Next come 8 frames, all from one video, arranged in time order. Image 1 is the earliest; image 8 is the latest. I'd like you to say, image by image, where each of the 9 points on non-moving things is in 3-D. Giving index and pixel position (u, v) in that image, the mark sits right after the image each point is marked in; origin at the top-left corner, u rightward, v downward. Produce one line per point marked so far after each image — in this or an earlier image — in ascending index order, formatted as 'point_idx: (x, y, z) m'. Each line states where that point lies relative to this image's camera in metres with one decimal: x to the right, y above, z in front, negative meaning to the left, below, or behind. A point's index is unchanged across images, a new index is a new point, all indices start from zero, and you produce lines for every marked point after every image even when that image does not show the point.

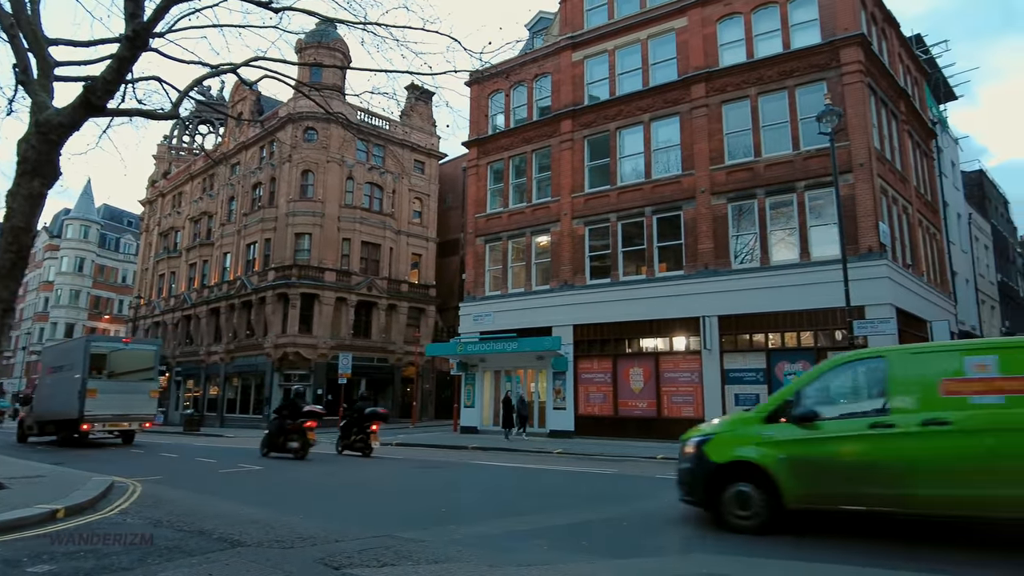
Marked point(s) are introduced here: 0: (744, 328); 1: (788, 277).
0: (+6.9, -1.2, +19.8) m
1: (+8.0, +0.3, +19.2) m
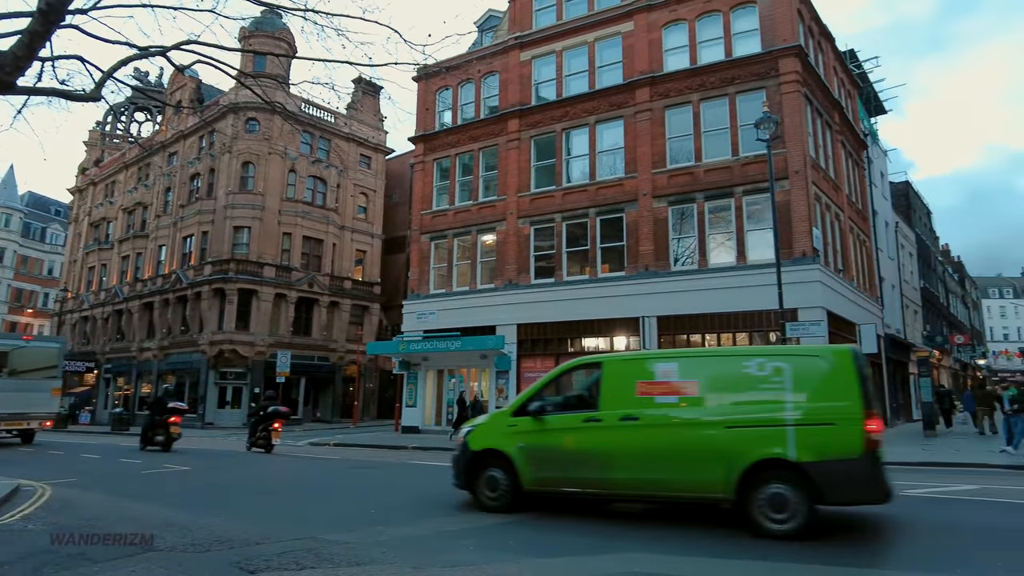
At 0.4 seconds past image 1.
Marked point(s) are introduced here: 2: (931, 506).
0: (+5.2, -1.3, +20.2) m
1: (+6.4, +0.2, +19.7) m
2: (+4.9, -2.5, +7.7) m
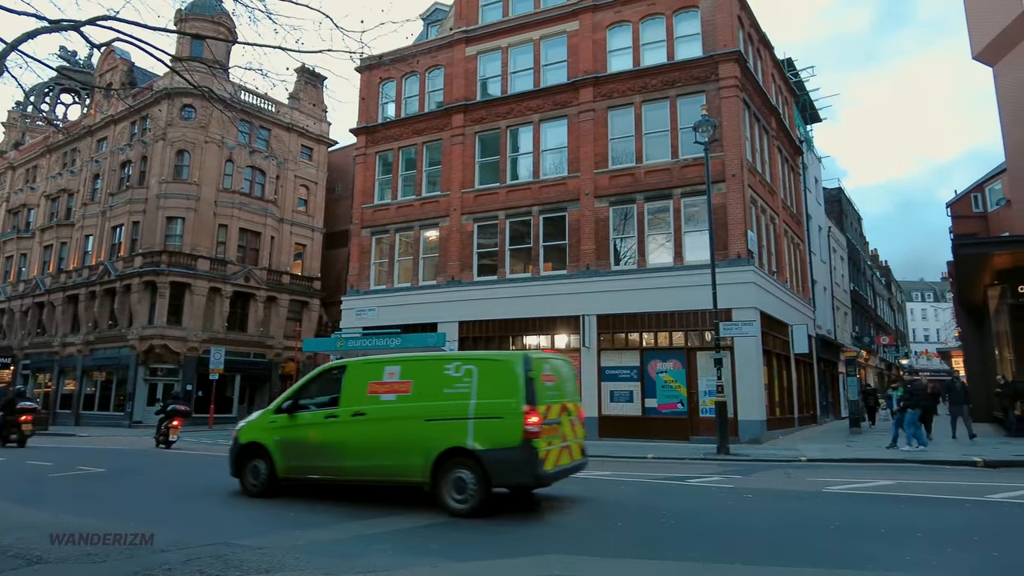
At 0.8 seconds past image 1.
0: (+3.4, -1.2, +20.4) m
1: (+4.6, +0.3, +20.0) m
2: (+4.0, -2.6, +7.9) m
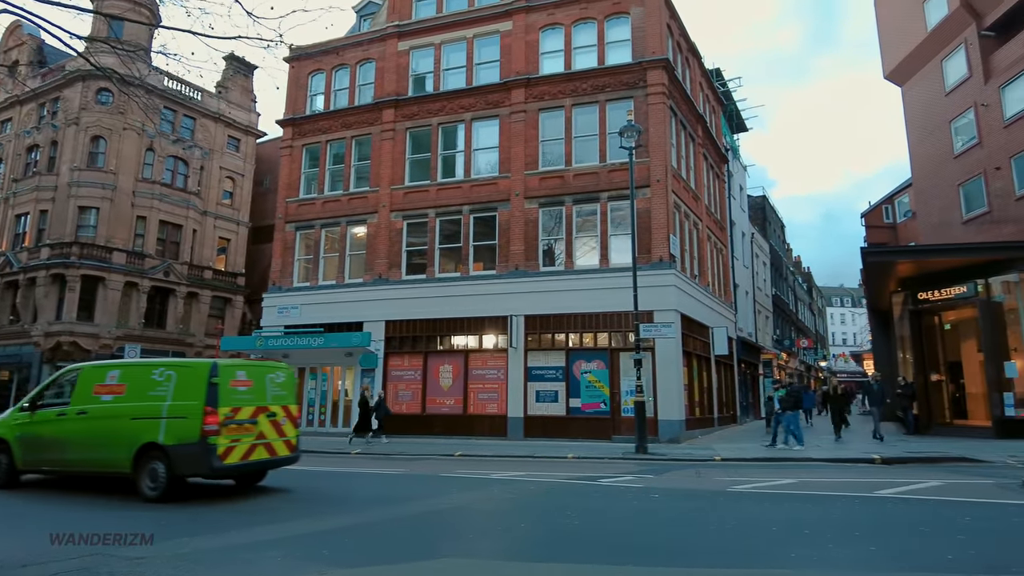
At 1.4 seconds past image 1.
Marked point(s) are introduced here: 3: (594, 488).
0: (+1.1, -1.3, +20.5) m
1: (+2.4, +0.2, +20.2) m
2: (+2.9, -2.6, +8.1) m
3: (+1.1, -2.8, +9.3) m
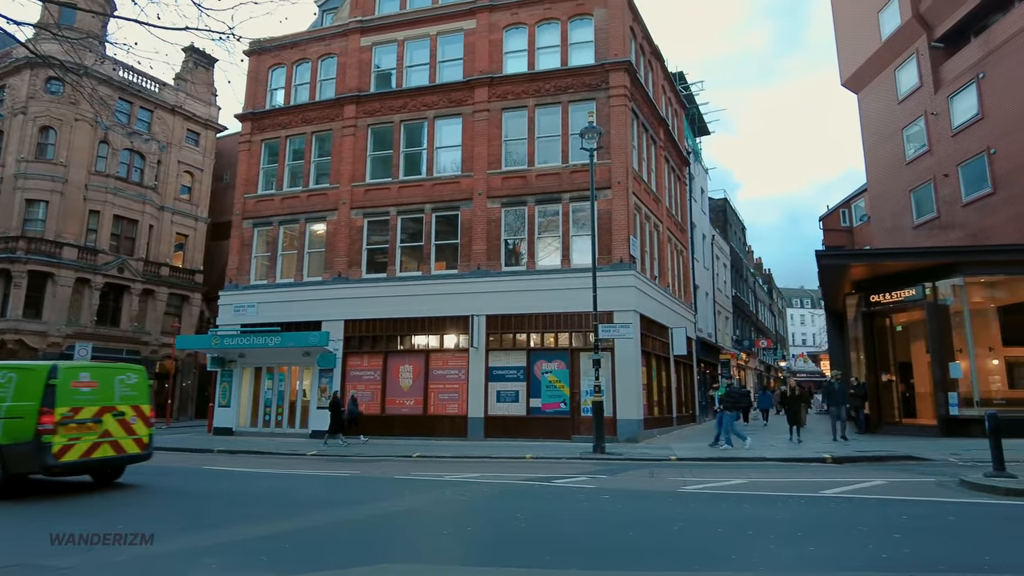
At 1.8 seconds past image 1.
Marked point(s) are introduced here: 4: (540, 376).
0: (-0.1, -1.3, +20.5) m
1: (+1.2, +0.2, +20.2) m
2: (+2.3, -2.6, +8.2) m
3: (+0.5, -2.9, +9.3) m
4: (+0.9, -2.7, +19.9) m
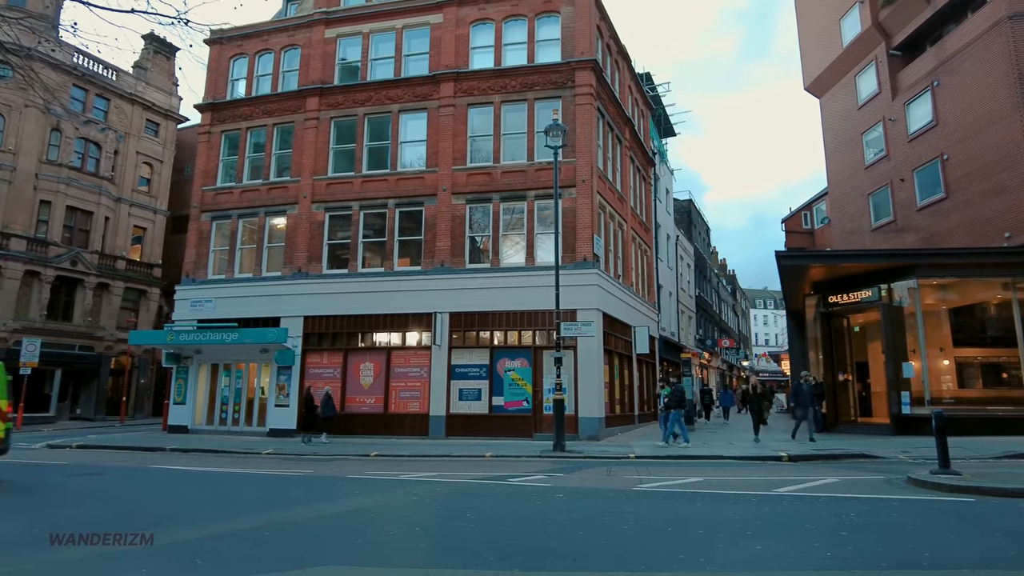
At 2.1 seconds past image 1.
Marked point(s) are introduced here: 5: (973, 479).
0: (-1.2, -1.2, +20.3) m
1: (+0.1, +0.3, +20.1) m
2: (+1.7, -2.6, +8.2) m
3: (-0.2, -2.8, +9.2) m
4: (-0.3, -2.6, +19.8) m
5: (+5.9, -2.5, +8.5) m
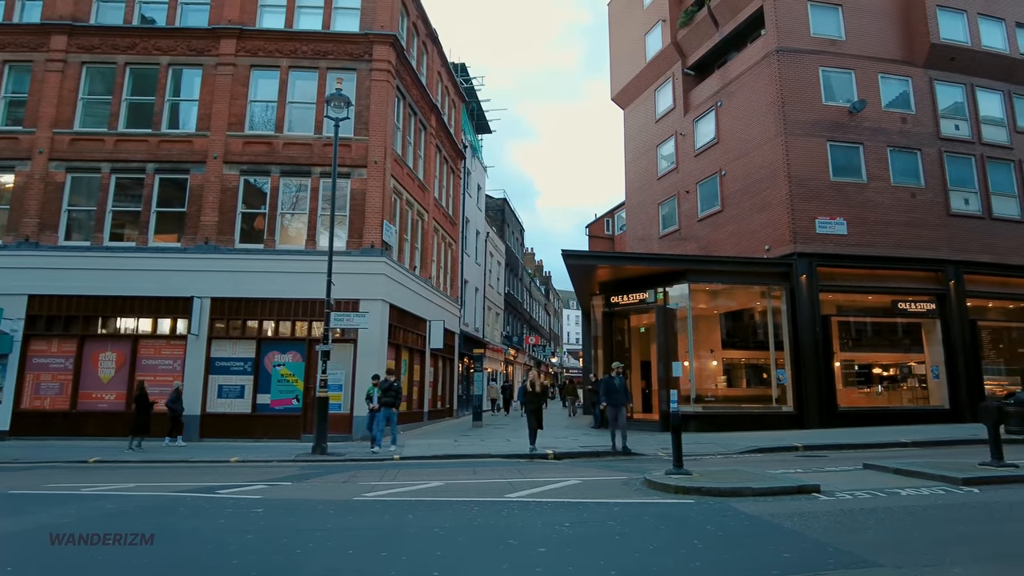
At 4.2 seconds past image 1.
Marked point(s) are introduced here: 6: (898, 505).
0: (-7.5, -0.7, +18.1) m
1: (-6.1, +0.7, +18.2) m
2: (-1.6, -2.4, +7.1) m
3: (-3.7, -2.5, +7.6) m
4: (-6.5, -2.2, +17.8) m
5: (+2.4, -2.4, +8.5) m
6: (+4.2, -2.4, +7.1) m
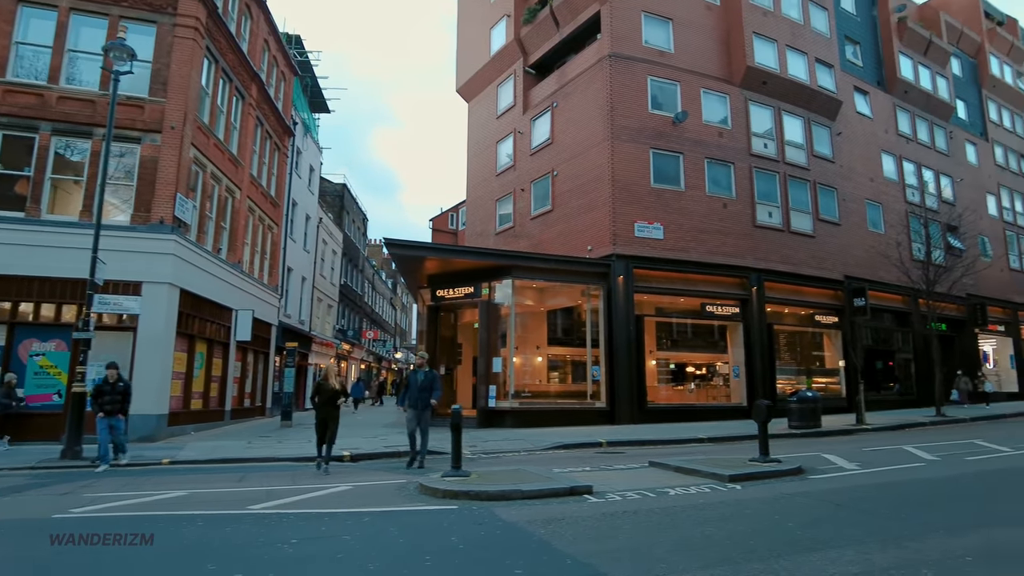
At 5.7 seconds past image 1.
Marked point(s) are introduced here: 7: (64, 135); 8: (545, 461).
0: (-12.1, -0.1, +15.2) m
1: (-10.7, +1.2, +15.7) m
2: (-4.1, -2.1, +5.8) m
3: (-6.2, -2.2, +5.8) m
4: (-11.1, -1.6, +15.2) m
5: (-0.4, -2.3, +8.0) m
6: (+1.6, -2.3, +7.1) m
7: (-11.1, +3.8, +16.4) m
8: (+0.6, -2.9, +10.9) m
